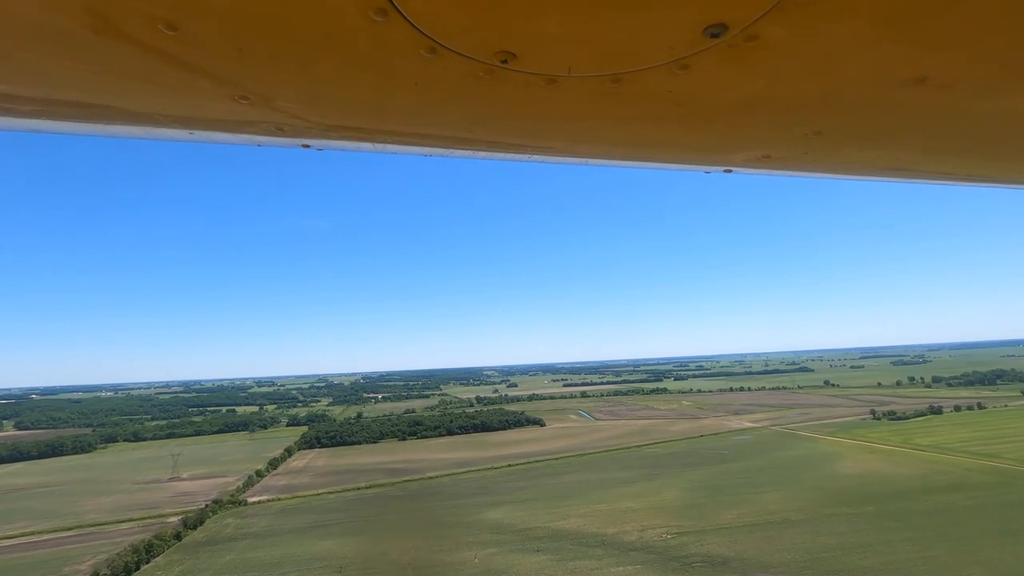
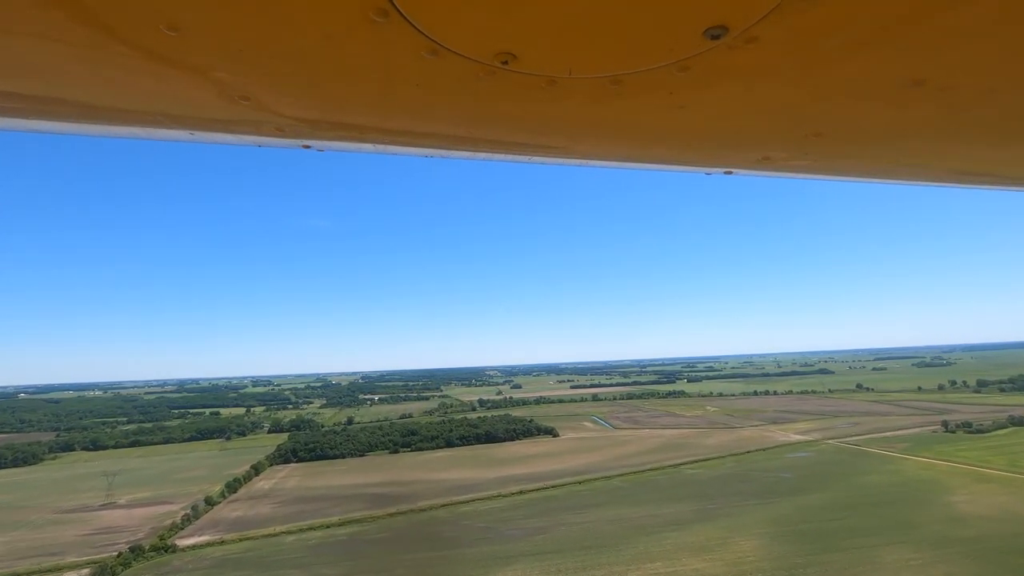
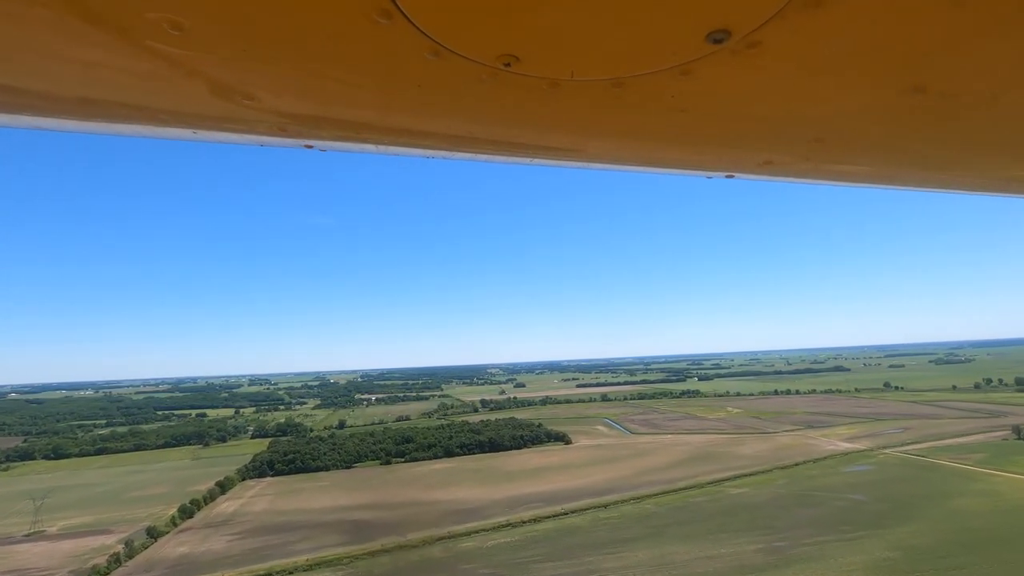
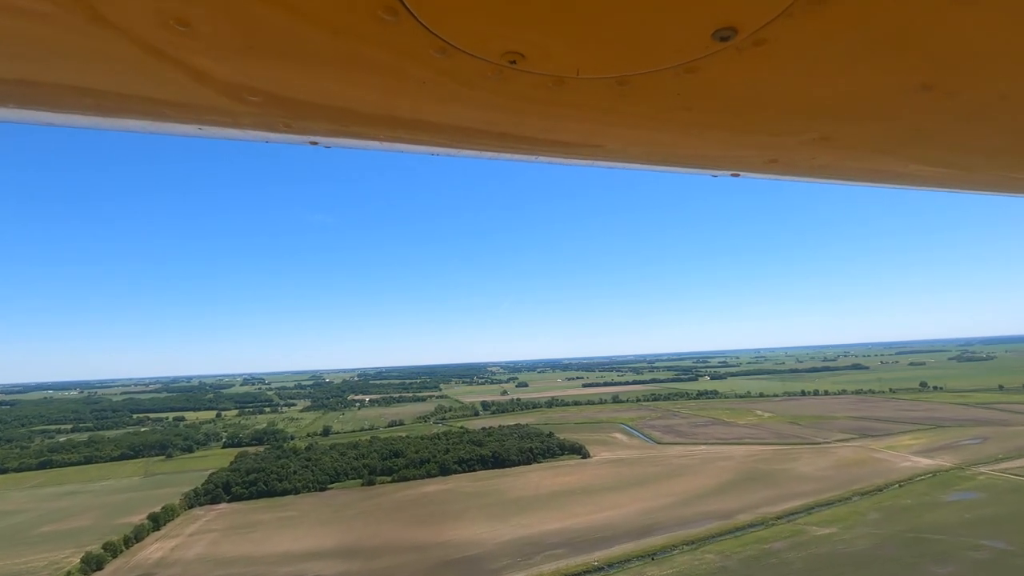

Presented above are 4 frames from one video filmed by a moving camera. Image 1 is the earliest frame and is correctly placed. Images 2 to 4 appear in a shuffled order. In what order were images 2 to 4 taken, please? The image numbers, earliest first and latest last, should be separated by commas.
2, 3, 4
